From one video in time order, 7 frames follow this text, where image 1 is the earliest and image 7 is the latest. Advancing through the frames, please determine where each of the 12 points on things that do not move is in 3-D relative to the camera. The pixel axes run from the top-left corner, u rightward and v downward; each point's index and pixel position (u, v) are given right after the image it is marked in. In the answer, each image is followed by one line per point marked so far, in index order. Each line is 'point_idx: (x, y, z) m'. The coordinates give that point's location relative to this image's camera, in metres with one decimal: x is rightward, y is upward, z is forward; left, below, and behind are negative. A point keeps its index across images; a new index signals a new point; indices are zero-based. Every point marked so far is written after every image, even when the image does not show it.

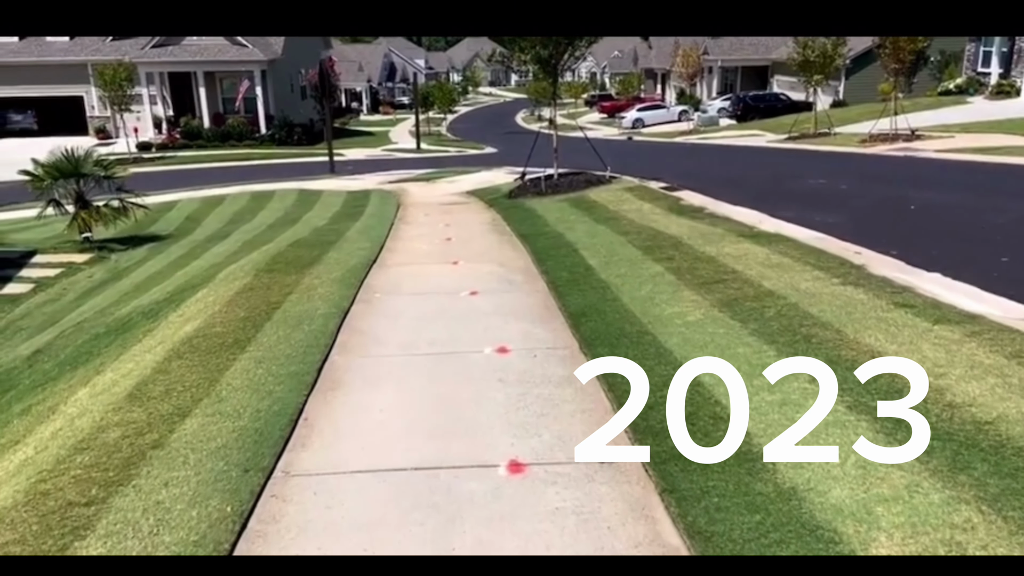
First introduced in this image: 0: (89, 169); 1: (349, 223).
0: (-8.2, +2.3, +16.4) m
1: (-2.8, +1.1, +14.4) m
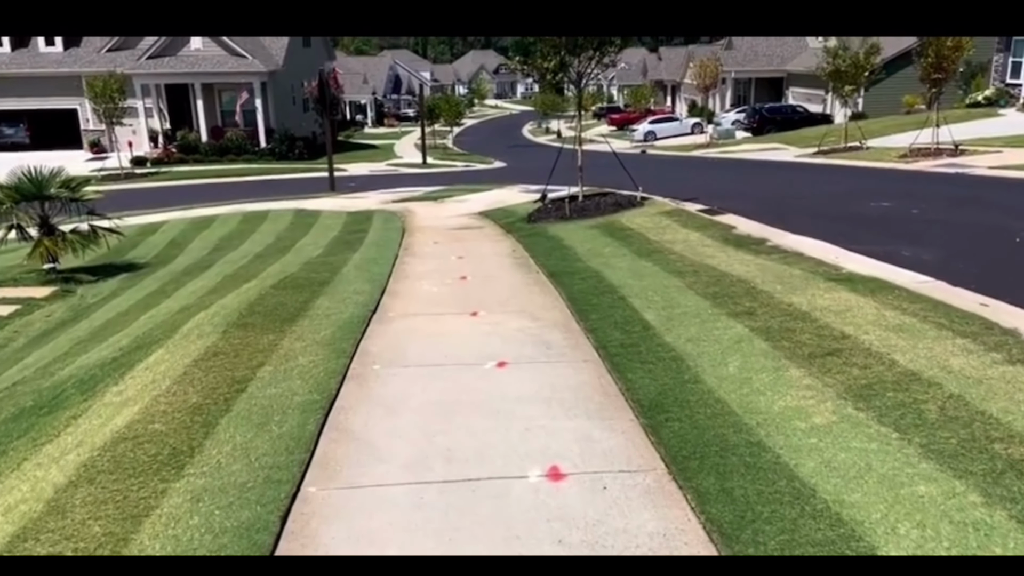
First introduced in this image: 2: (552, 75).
0: (-7.9, +1.7, +14.5) m
1: (-2.4, +0.5, +12.5) m
2: (+0.8, +4.0, +15.8) m
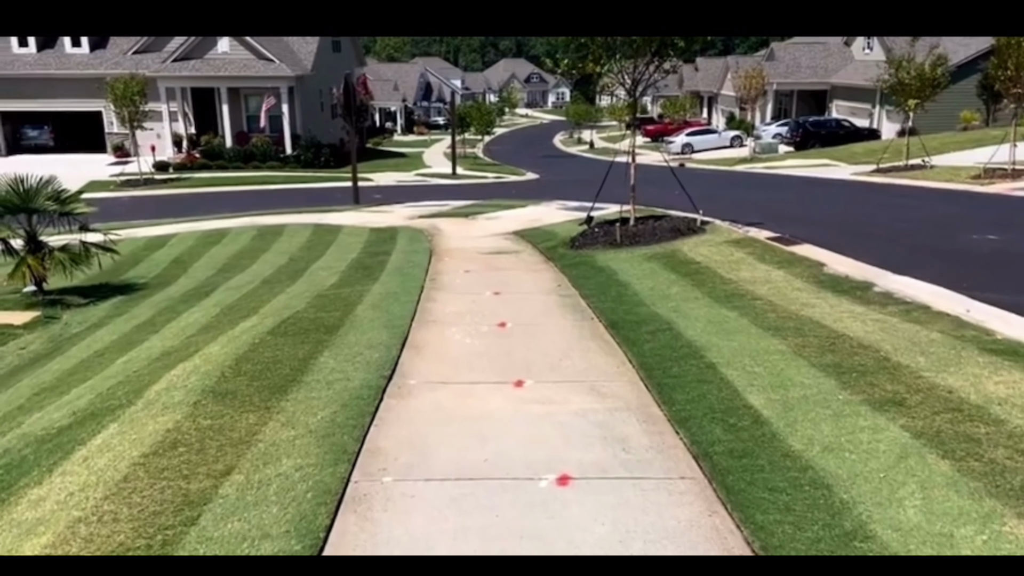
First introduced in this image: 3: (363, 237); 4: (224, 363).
0: (-7.2, +1.3, +12.9) m
1: (-1.9, 0.0, +10.7) m
2: (+1.5, +3.5, +13.9) m
3: (-3.0, +1.0, +17.3) m
4: (-2.4, -0.6, +7.0) m
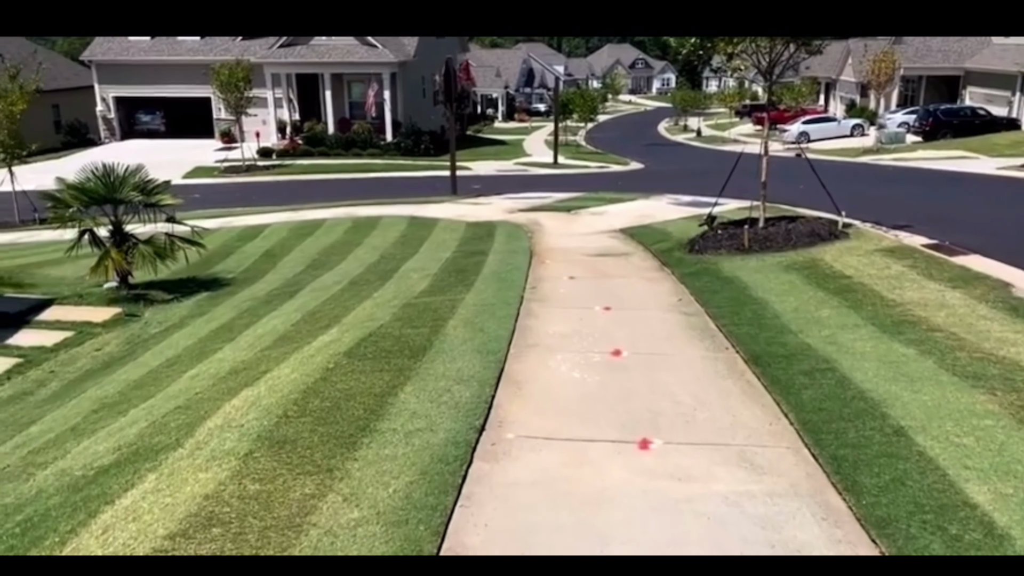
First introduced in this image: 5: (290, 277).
0: (-5.6, +1.4, +12.3) m
1: (-0.6, -0.1, +9.6) m
2: (+3.2, +3.3, +12.3) m
3: (-1.0, +1.1, +16.2) m
4: (-1.6, -0.7, +5.9) m
5: (-3.5, +0.2, +13.2) m
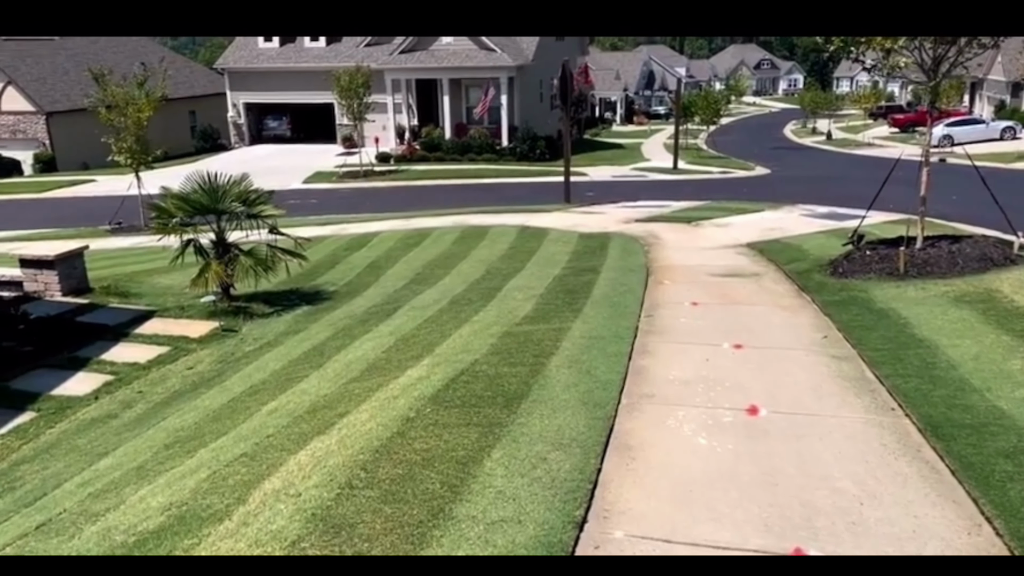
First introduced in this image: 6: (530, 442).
0: (-4.0, +1.2, +12.0) m
1: (+0.5, -0.3, +8.5) m
2: (+4.7, +2.9, +10.7) m
3: (+1.1, +0.8, +15.1) m
4: (-0.9, -1.0, +5.0) m
5: (-1.8, -0.1, +12.5) m
6: (+0.1, -0.9, +5.0) m
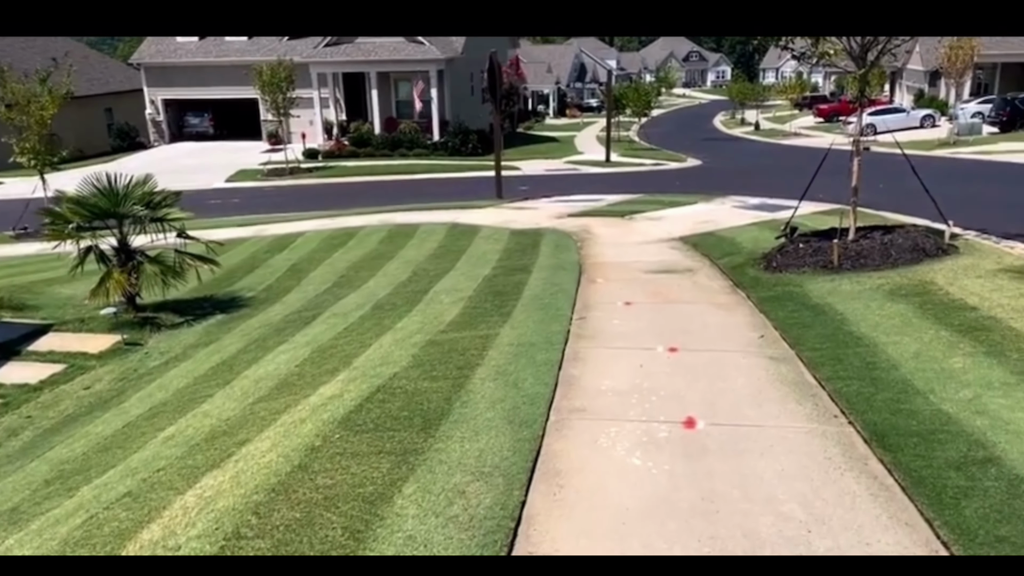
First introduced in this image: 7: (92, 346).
0: (-5.0, +1.1, +11.1) m
1: (-0.2, -0.4, +8.0) m
2: (+3.8, +3.0, +10.5) m
3: (-0.2, +0.8, +14.7) m
4: (-1.4, -1.1, +4.4) m
5: (-2.8, -0.1, +11.9) m
6: (-0.3, -1.0, +4.5) m
7: (-5.2, -0.7, +10.4) m
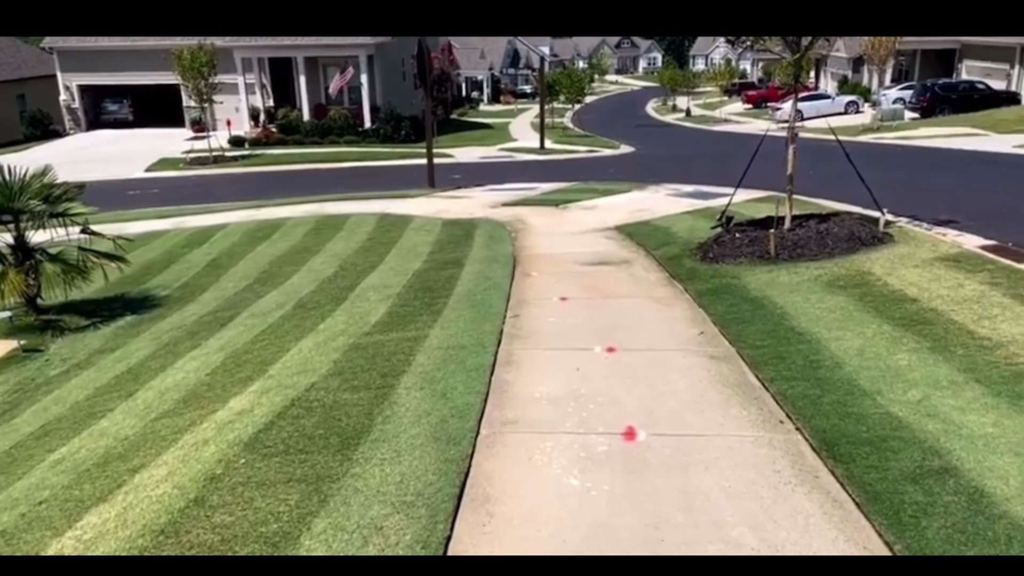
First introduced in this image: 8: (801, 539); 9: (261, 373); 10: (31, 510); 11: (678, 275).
0: (-5.9, +1.0, +10.2) m
1: (-0.8, -0.4, +7.6) m
2: (+2.9, +3.1, +10.3) m
3: (-1.3, +0.9, +14.1) m
4: (-1.7, -1.1, +3.9) m
5: (-3.7, -0.1, +11.2) m
6: (-0.7, -1.0, +4.0) m
7: (-6.0, -0.8, +9.6) m
8: (+1.3, -1.1, +3.7) m
9: (-2.1, -0.7, +7.0) m
10: (-2.7, -1.3, +4.8) m
11: (+1.9, +0.1, +9.4) m
